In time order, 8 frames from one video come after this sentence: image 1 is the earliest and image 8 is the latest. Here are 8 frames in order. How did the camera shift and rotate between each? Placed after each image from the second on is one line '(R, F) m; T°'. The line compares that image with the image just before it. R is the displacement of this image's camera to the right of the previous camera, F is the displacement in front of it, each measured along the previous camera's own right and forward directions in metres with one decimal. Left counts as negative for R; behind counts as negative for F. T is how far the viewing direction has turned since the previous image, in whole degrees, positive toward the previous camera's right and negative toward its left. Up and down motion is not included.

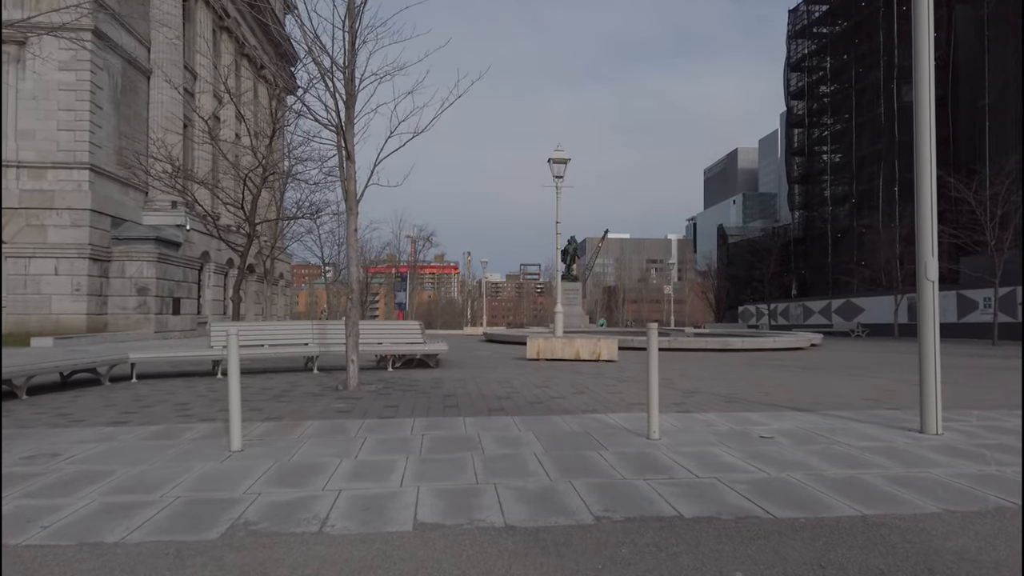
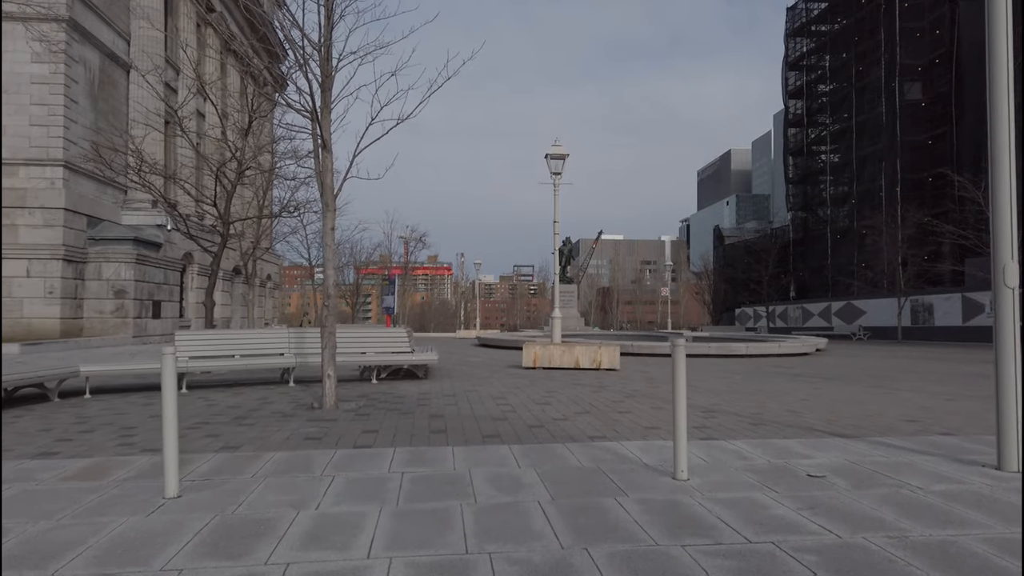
(0.0, +1.1) m; +1°
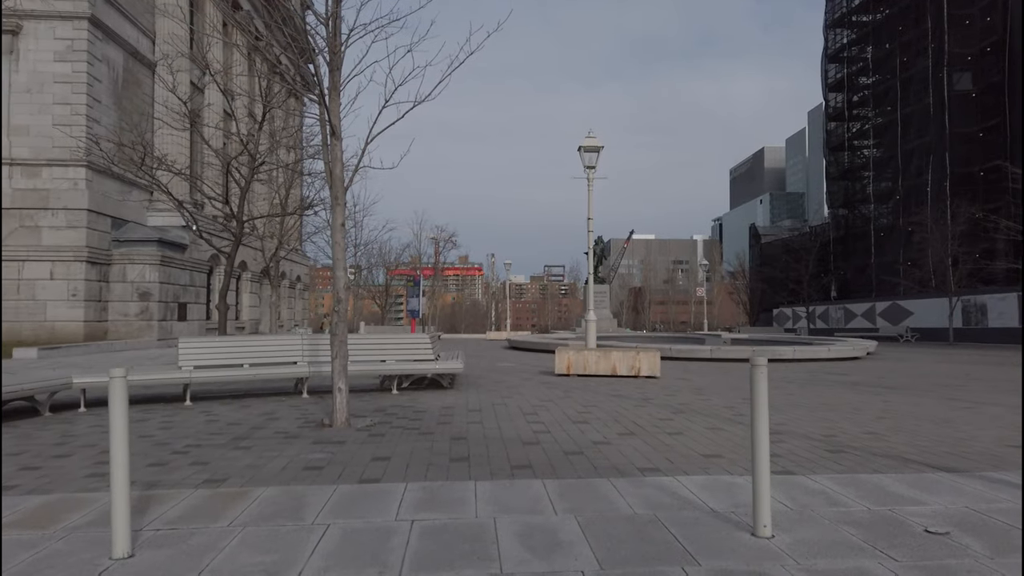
(0.0, +1.1) m; -2°
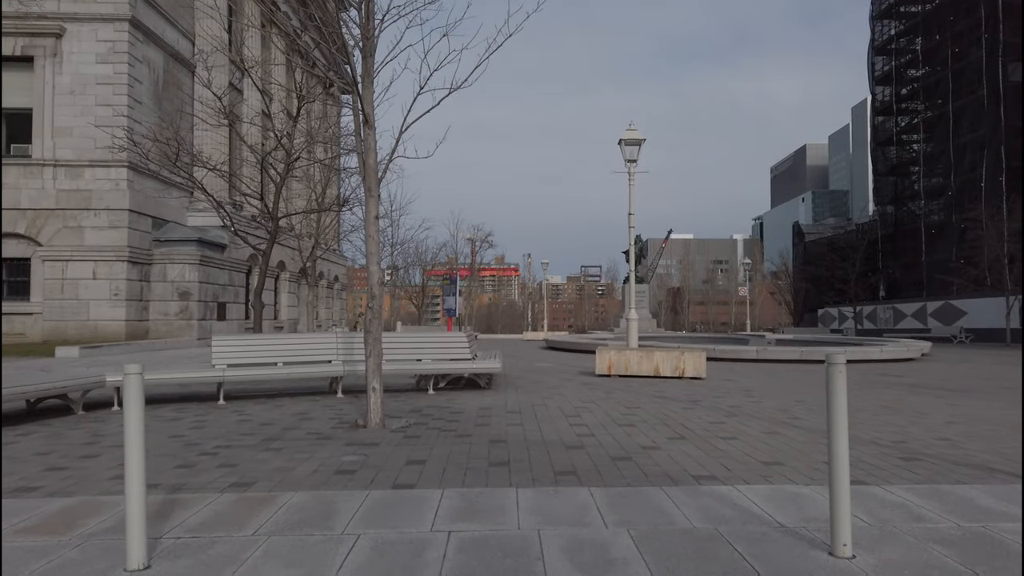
(0.0, +0.4) m; -3°
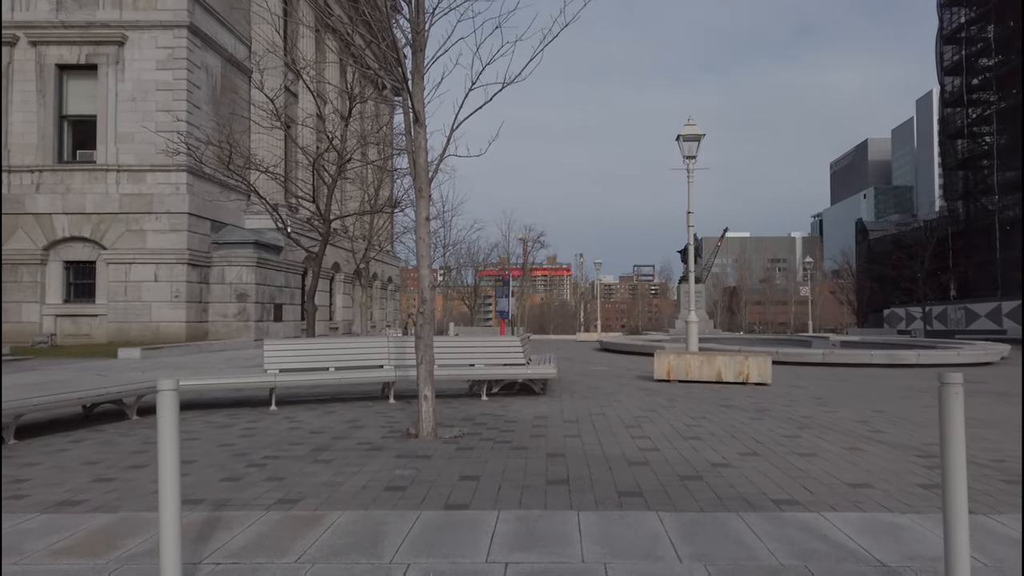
(-0.1, +0.4) m; -4°
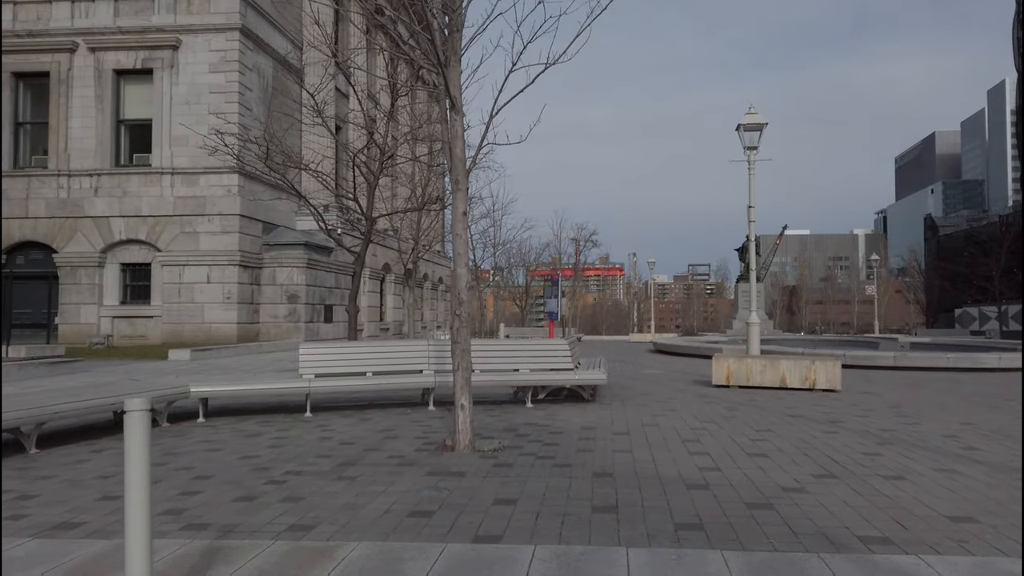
(+0.1, +0.6) m; -4°
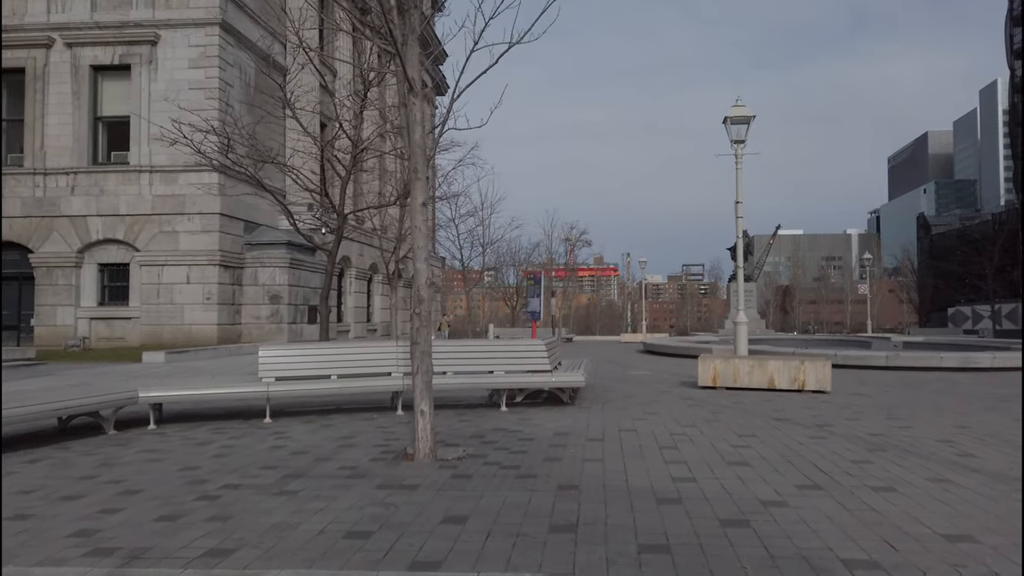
(+0.3, +0.5) m; 0°
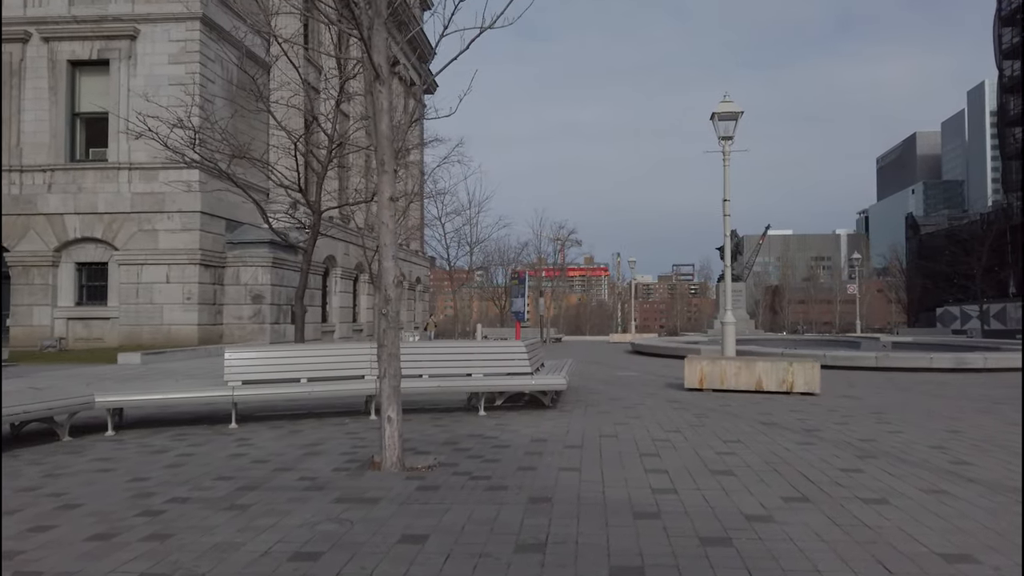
(+0.1, +0.3) m; +1°
